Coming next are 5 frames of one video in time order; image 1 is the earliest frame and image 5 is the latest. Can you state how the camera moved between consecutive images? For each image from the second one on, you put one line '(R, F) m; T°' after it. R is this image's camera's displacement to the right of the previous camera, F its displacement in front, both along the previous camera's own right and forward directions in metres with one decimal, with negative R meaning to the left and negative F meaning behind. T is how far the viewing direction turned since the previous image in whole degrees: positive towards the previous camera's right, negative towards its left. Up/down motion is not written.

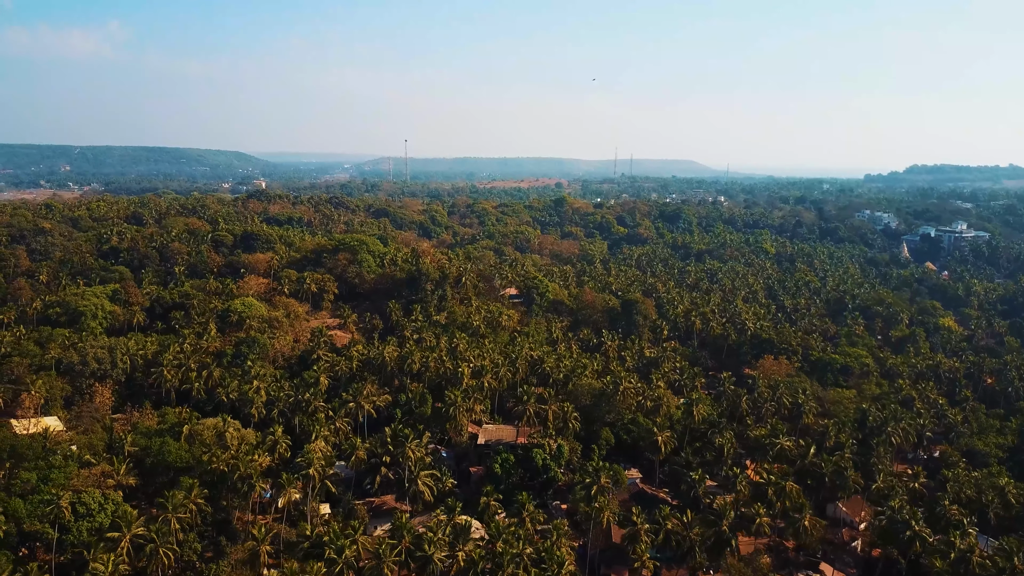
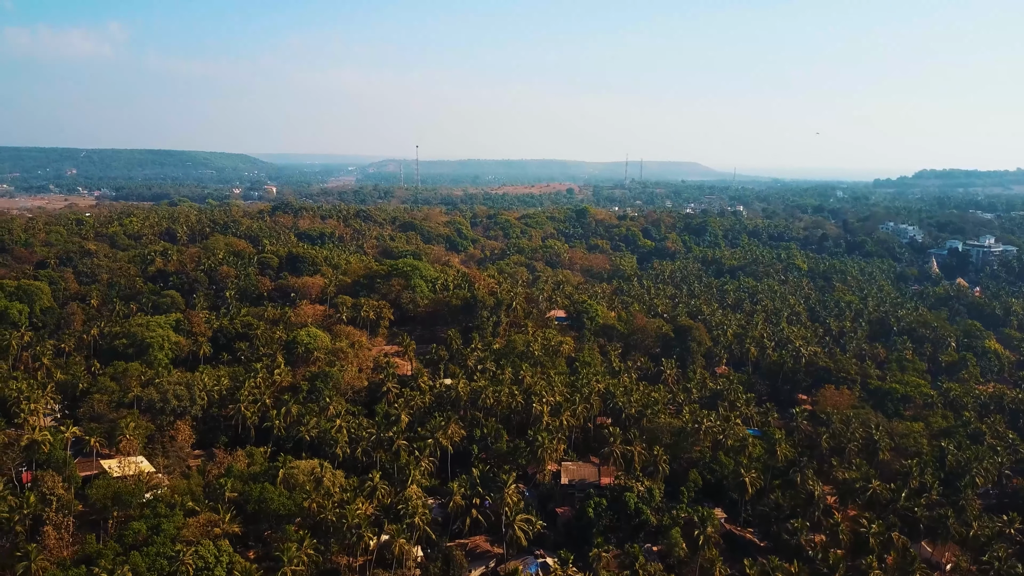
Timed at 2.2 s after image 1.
(-4.0, -0.2) m; 0°
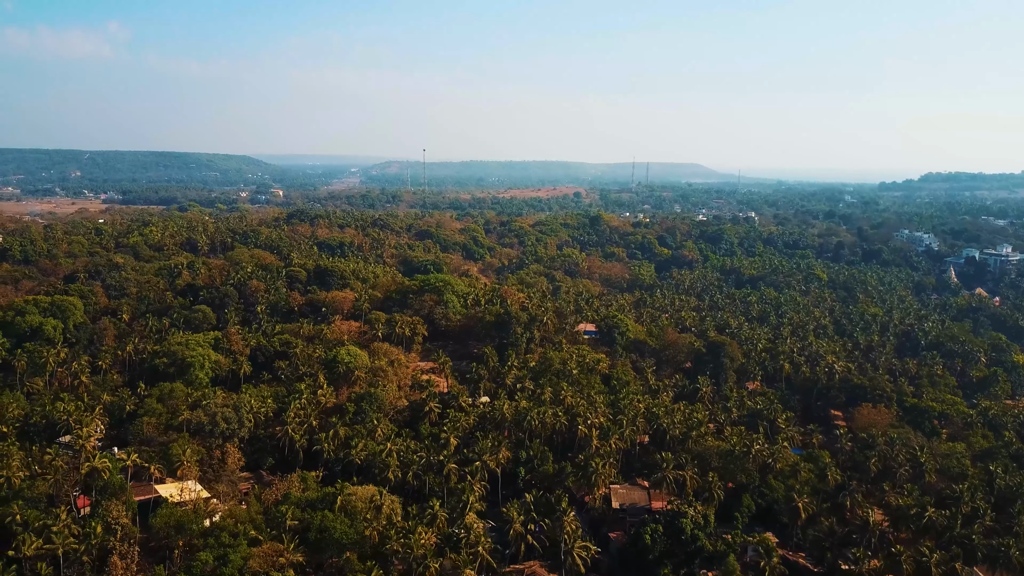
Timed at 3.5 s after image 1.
(-2.4, -0.1) m; 0°
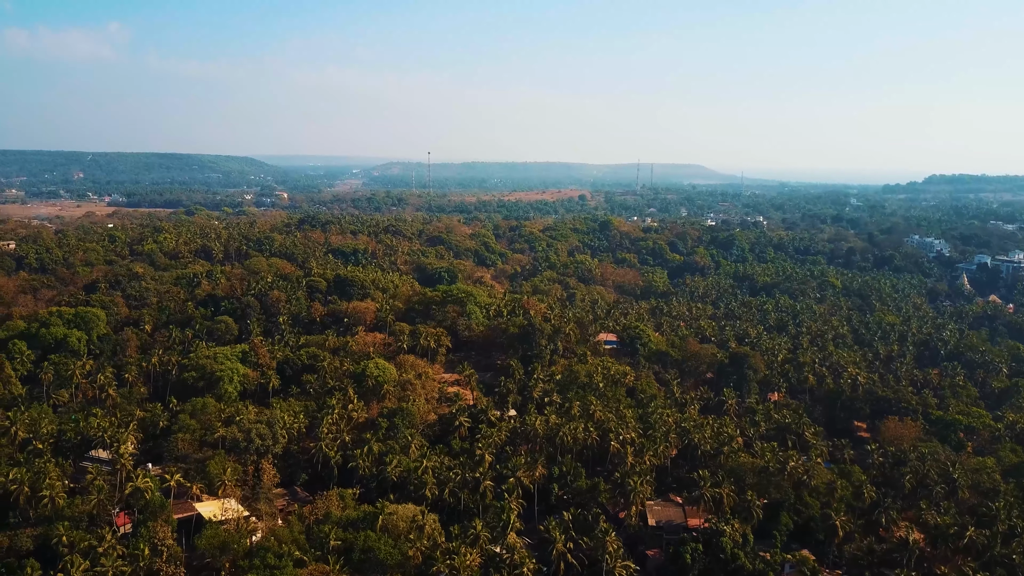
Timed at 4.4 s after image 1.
(-1.8, -0.1) m; 0°
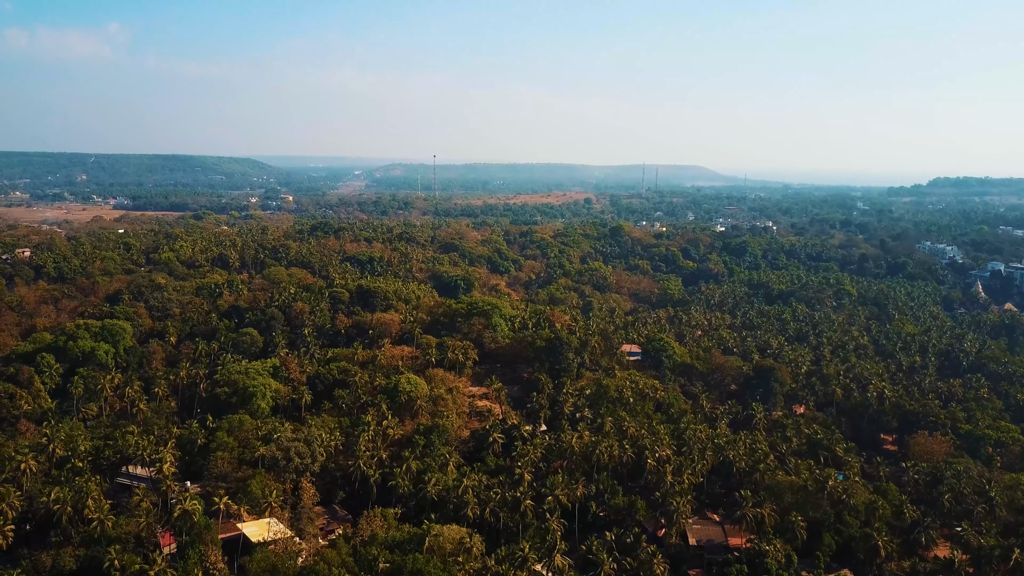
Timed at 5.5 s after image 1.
(-2.0, -0.1) m; 0°
